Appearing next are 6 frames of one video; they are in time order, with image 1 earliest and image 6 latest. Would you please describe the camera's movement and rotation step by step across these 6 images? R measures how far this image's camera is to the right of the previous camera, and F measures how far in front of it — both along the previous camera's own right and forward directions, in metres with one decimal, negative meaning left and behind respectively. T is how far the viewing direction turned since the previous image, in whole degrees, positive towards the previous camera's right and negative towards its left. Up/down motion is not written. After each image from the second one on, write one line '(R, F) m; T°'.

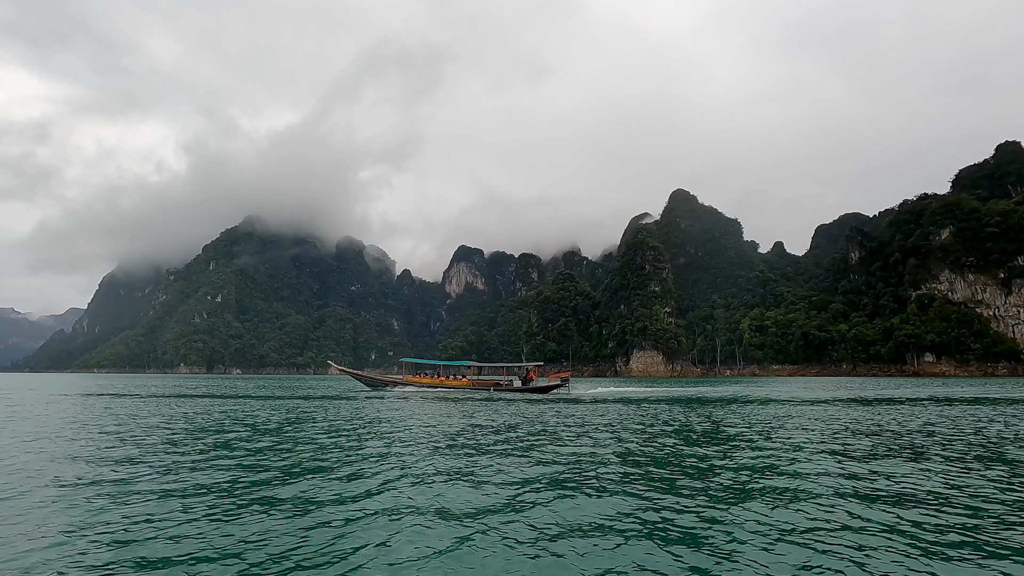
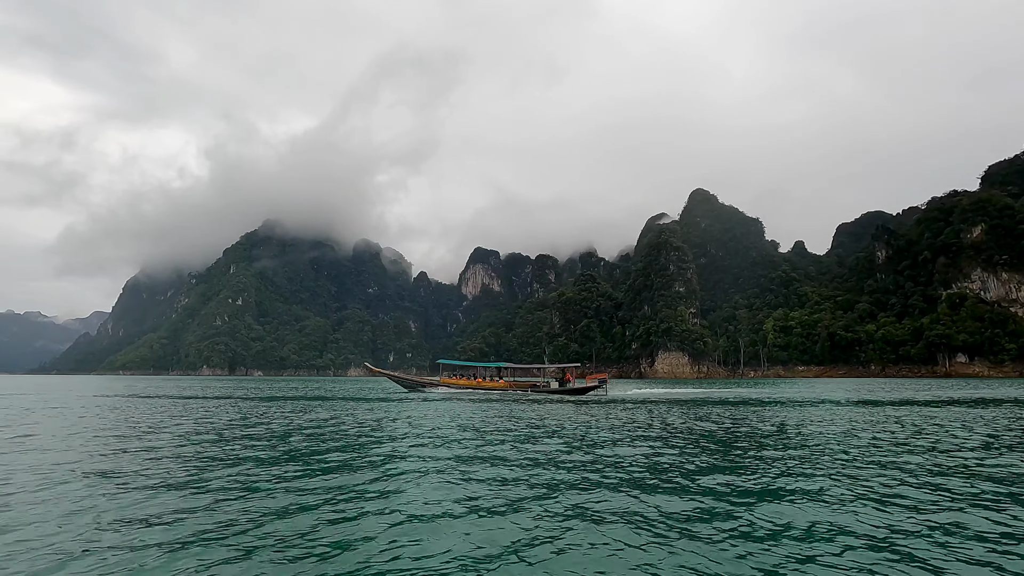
(-0.6, 0.0) m; -2°
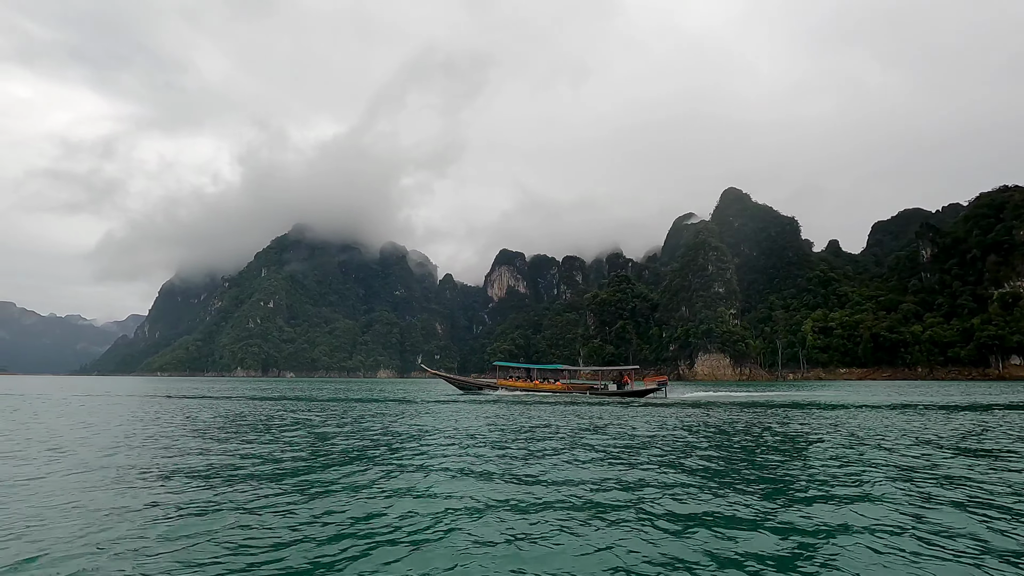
(-1.0, +0.1) m; -2°
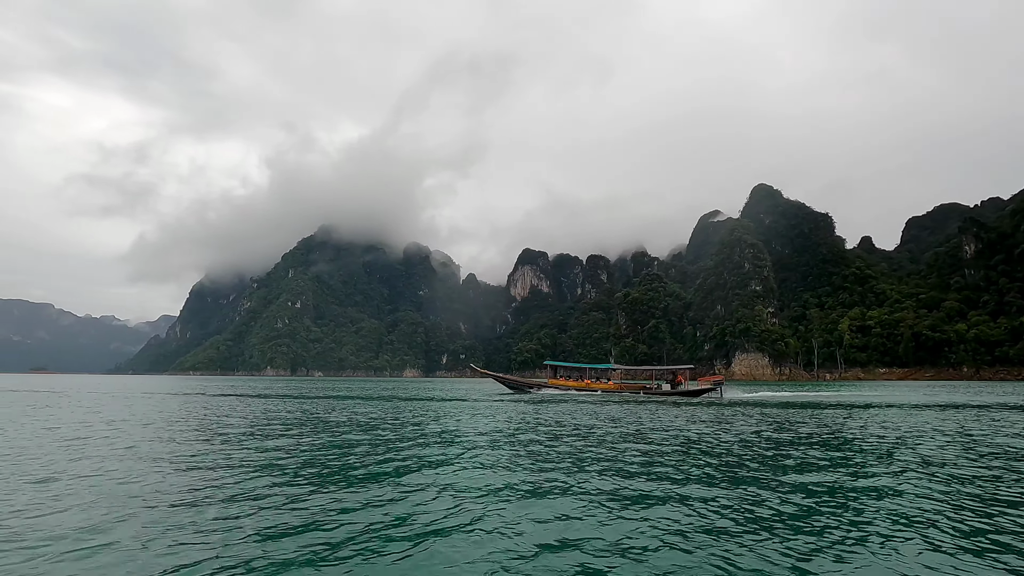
(-0.9, +0.1) m; -2°
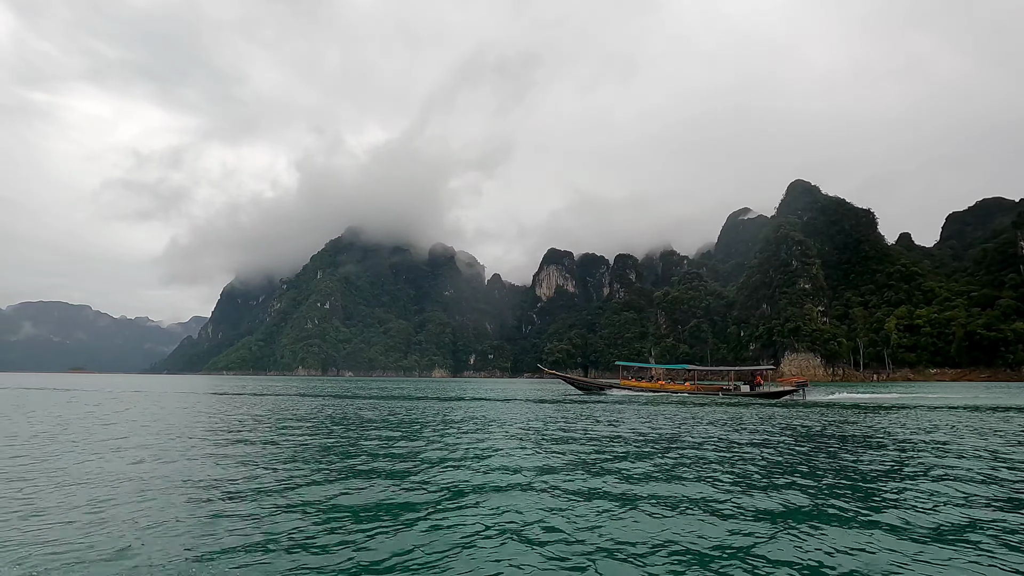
(-1.4, +0.3) m; -2°
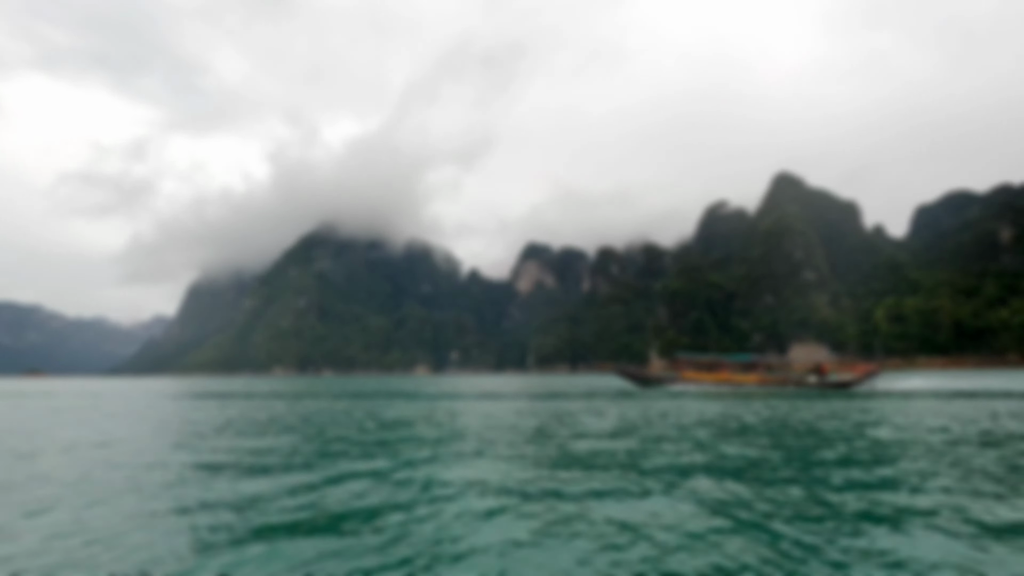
(-2.2, +1.2) m; +3°
